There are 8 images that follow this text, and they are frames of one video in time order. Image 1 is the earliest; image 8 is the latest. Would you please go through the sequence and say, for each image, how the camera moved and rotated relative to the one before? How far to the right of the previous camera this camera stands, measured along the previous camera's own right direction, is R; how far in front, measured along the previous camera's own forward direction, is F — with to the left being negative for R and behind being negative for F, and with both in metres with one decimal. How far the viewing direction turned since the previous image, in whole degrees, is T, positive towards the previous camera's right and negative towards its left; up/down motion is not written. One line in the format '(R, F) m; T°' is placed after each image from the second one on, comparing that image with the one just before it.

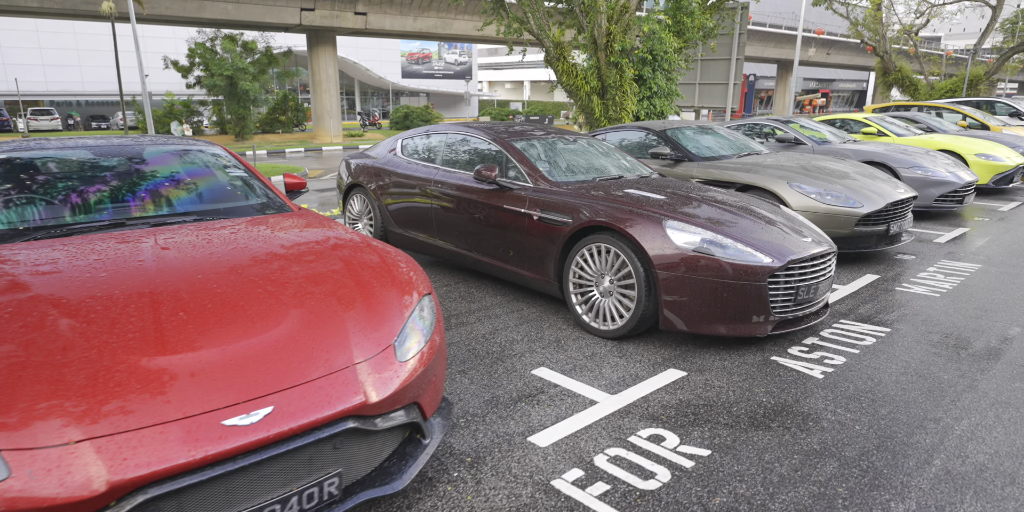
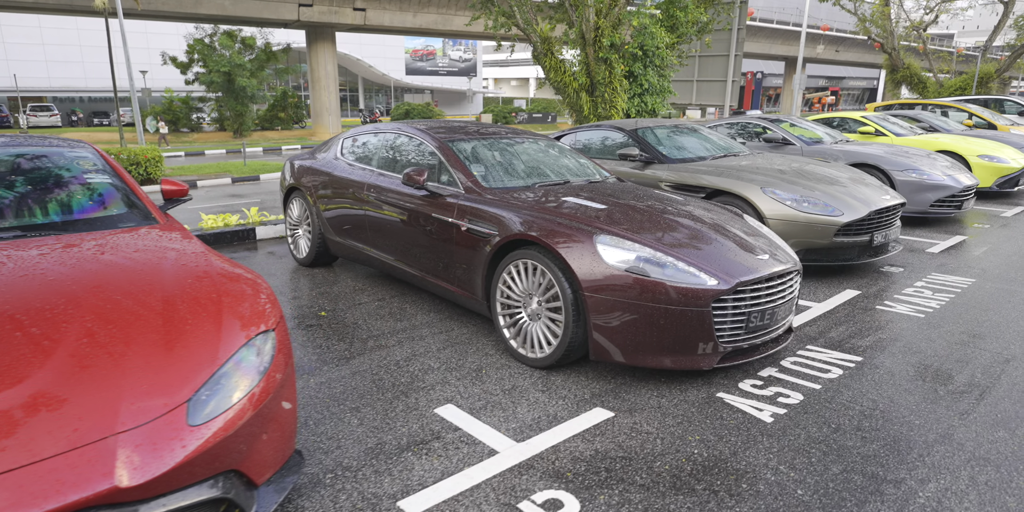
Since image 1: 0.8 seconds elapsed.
(+0.5, +0.5) m; -1°
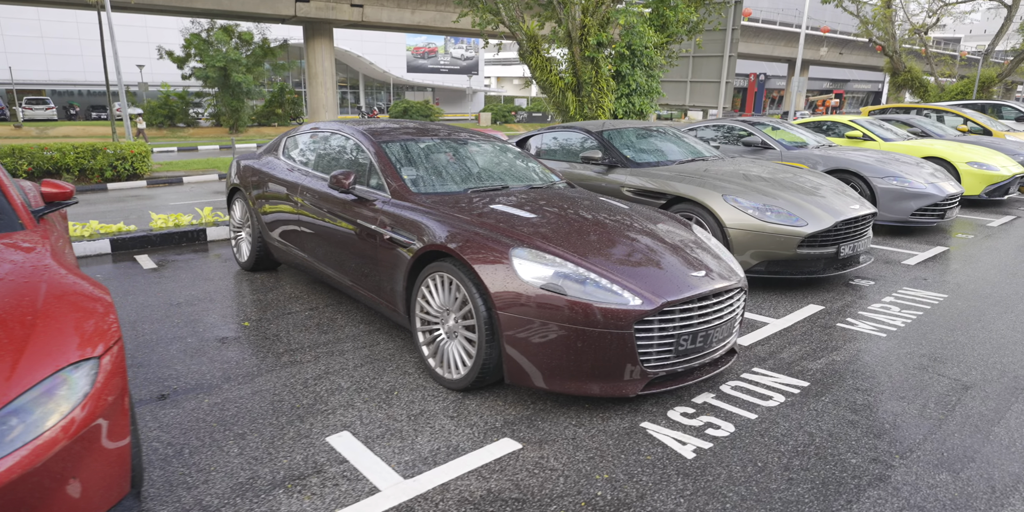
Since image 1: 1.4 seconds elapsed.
(+0.4, +0.3) m; 0°
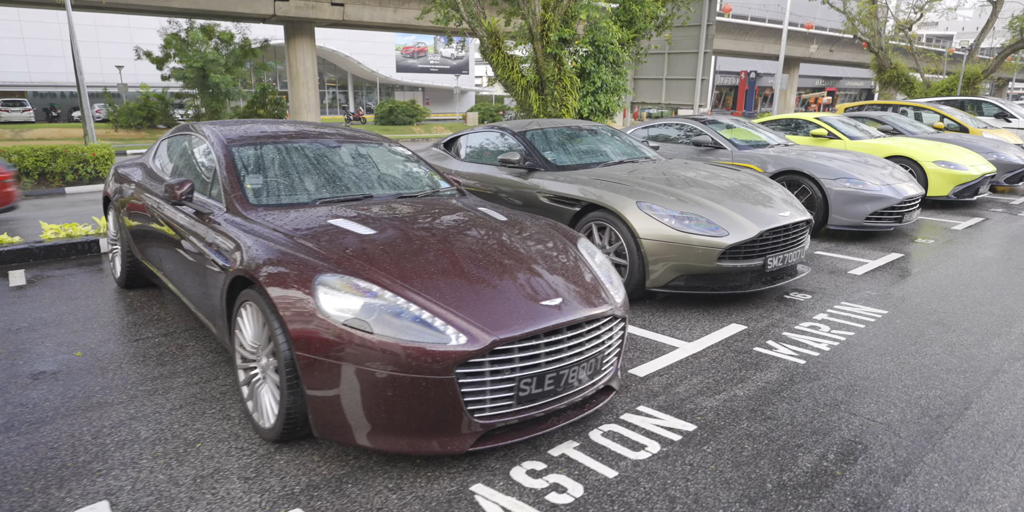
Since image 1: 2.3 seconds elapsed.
(+0.7, +0.5) m; 0°
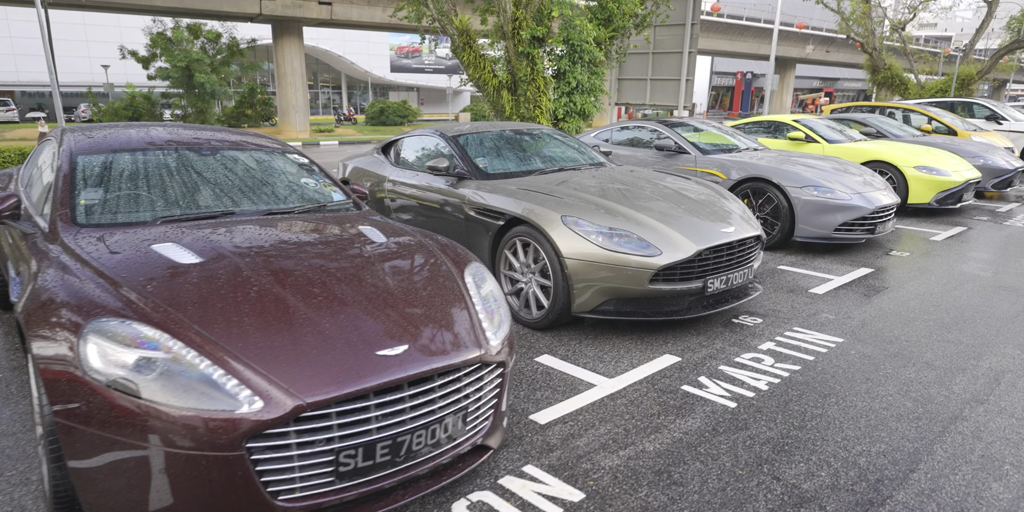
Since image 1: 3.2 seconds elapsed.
(+0.5, +0.5) m; 0°
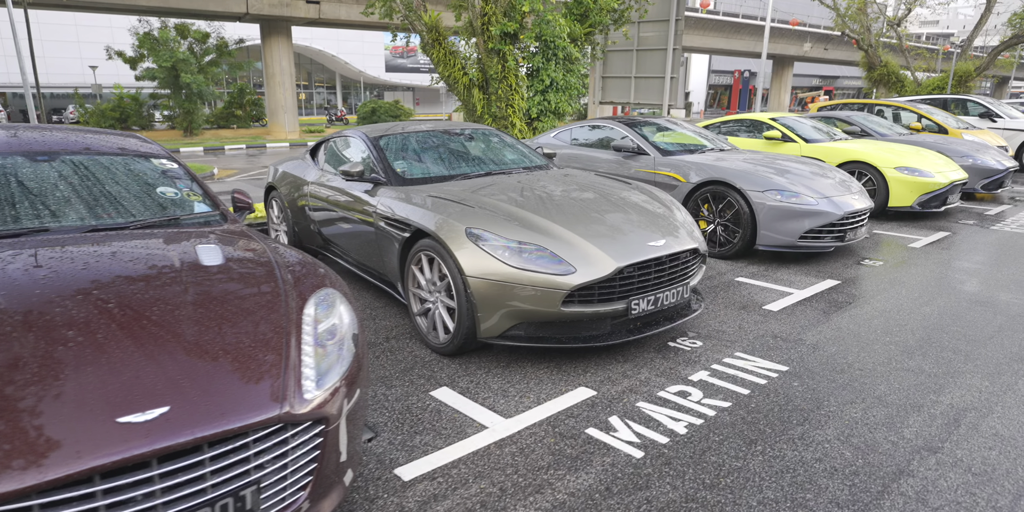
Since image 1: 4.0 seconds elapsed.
(+0.6, +0.5) m; 0°
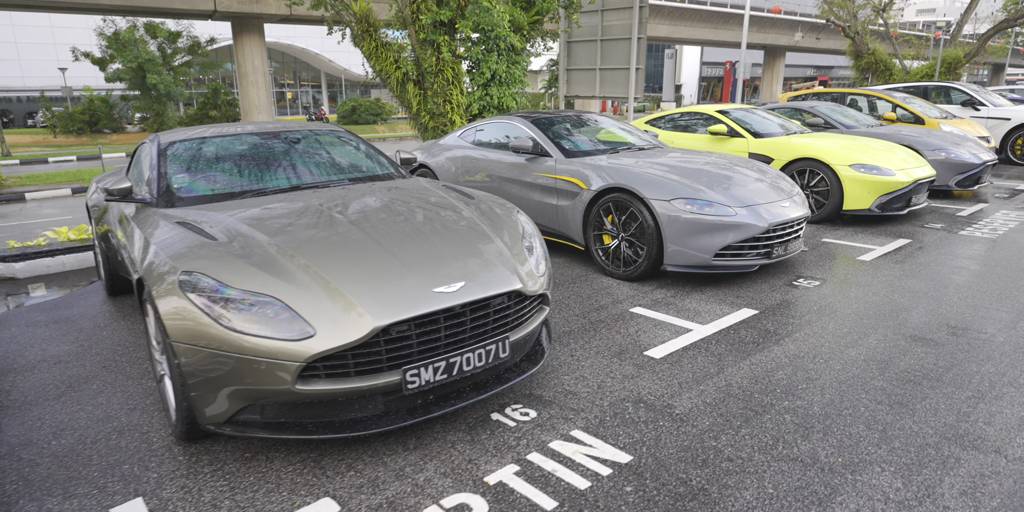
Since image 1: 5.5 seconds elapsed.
(+1.0, +0.9) m; 0°
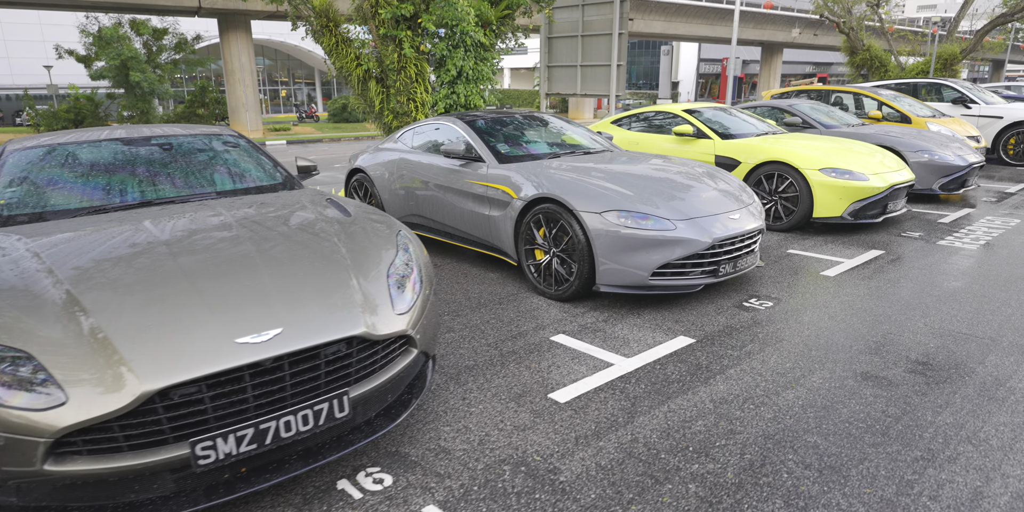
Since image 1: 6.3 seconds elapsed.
(+0.6, +0.5) m; 0°
